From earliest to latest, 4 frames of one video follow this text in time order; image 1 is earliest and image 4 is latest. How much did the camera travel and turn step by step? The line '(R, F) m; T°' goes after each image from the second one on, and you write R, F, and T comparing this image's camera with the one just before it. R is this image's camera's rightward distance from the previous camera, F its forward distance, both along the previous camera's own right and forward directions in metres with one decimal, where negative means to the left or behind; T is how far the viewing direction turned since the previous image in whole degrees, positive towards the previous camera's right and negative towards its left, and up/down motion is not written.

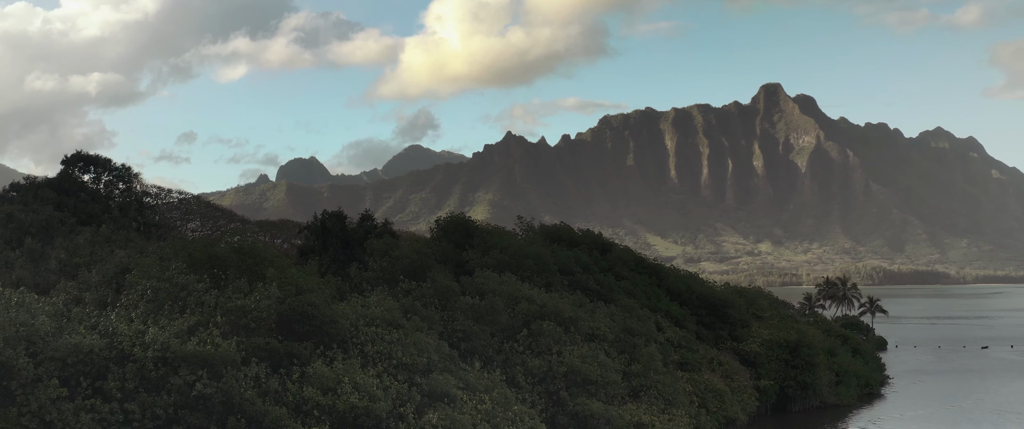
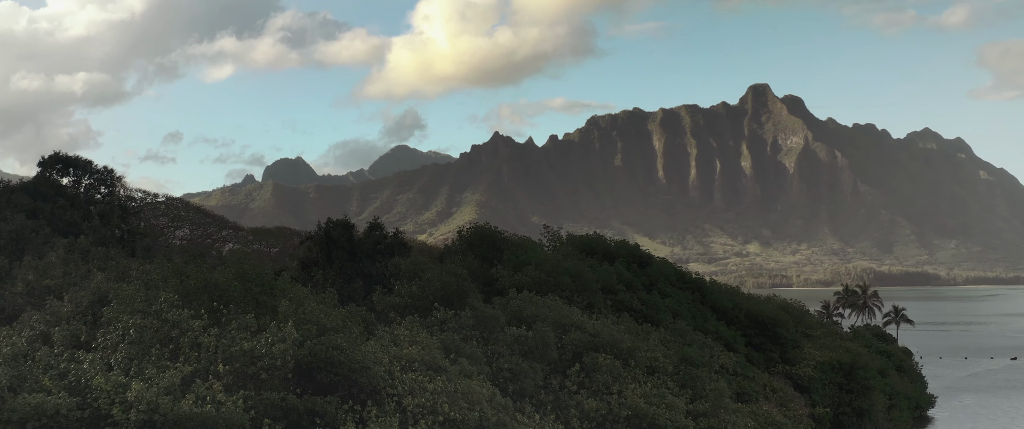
(-2.4, +4.5) m; +1°
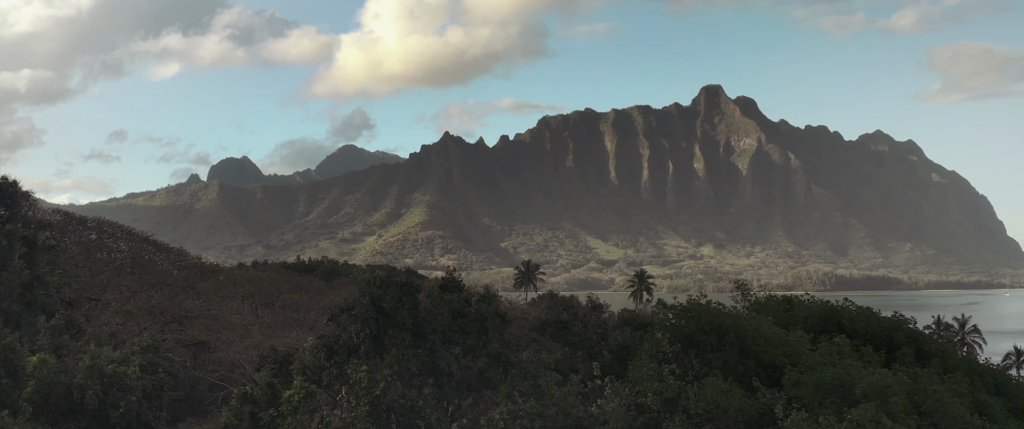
(-8.8, +17.7) m; +4°
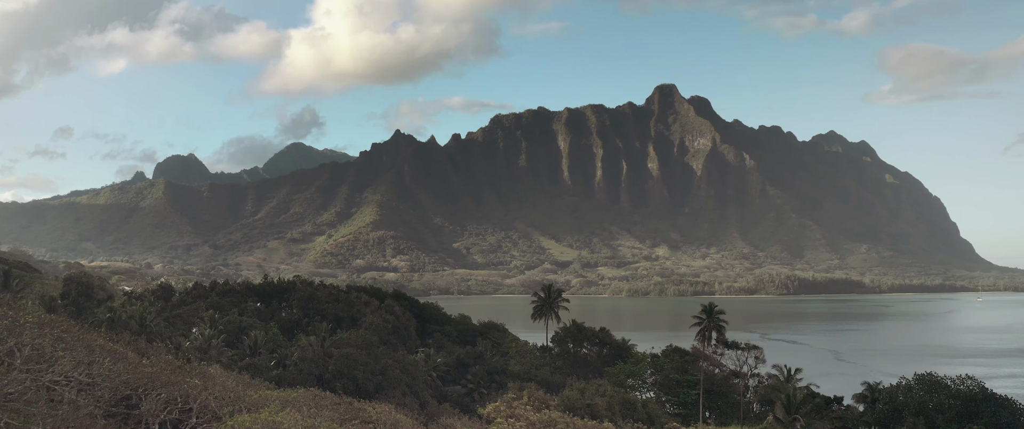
(-9.8, +18.8) m; +4°
